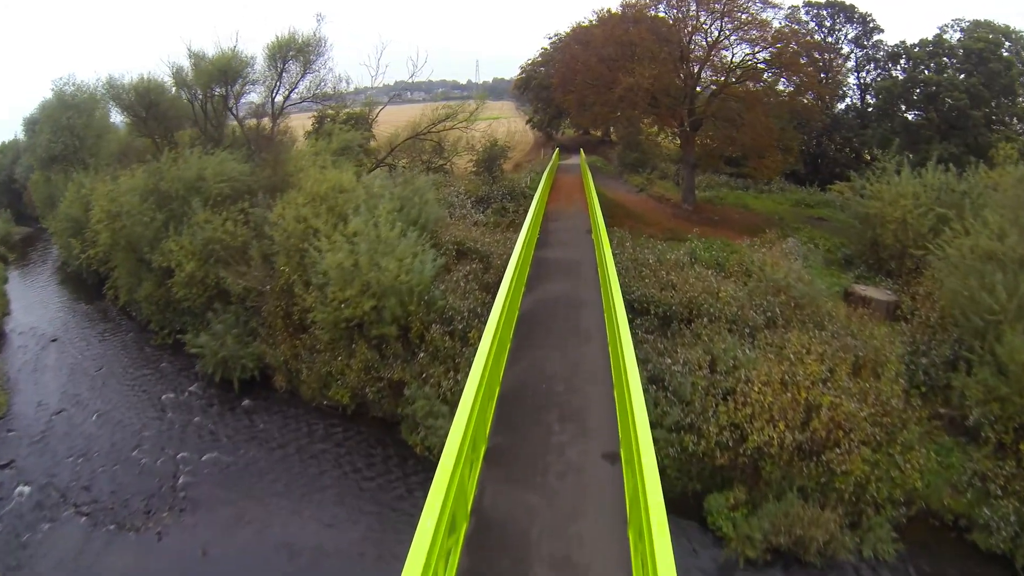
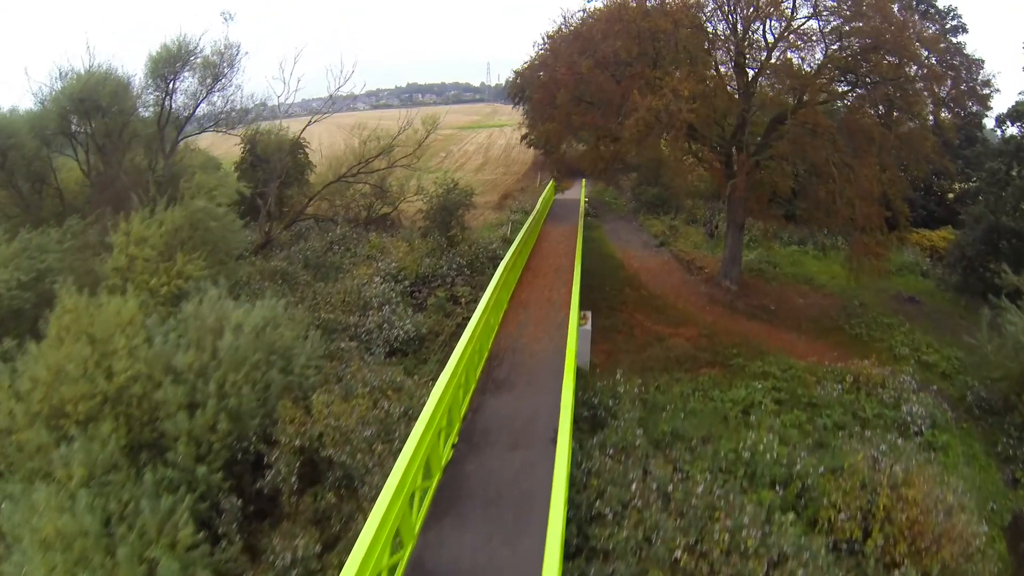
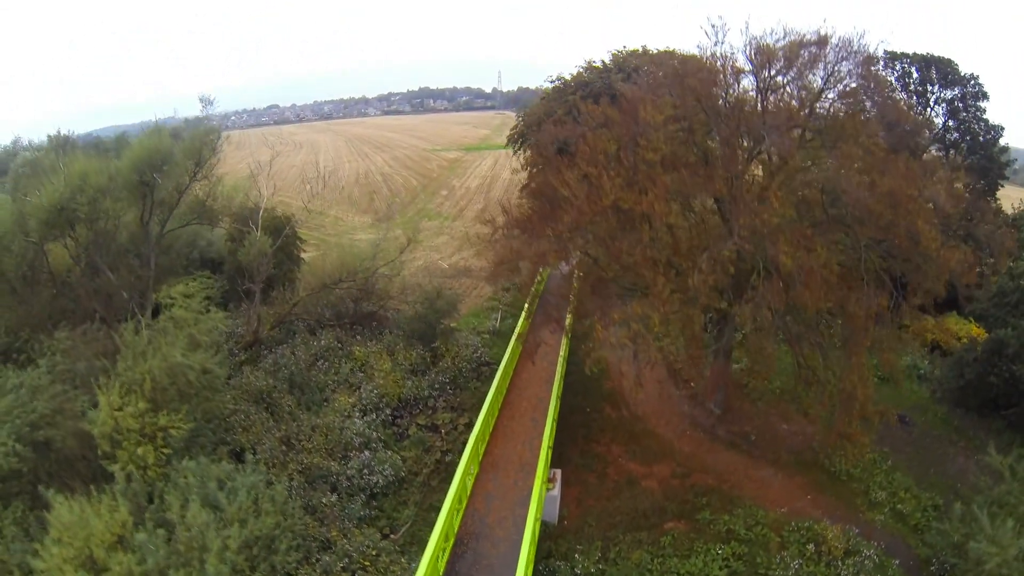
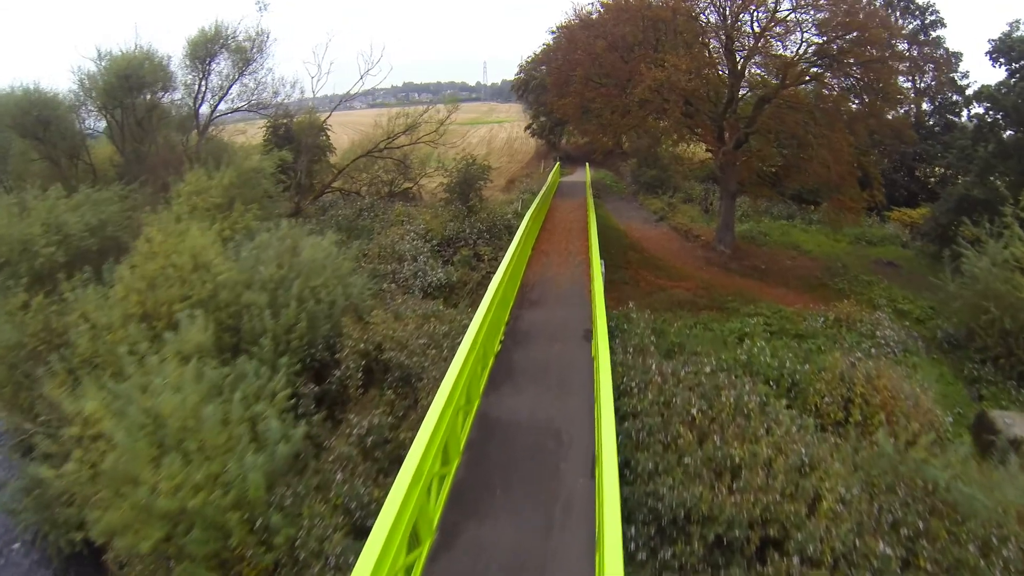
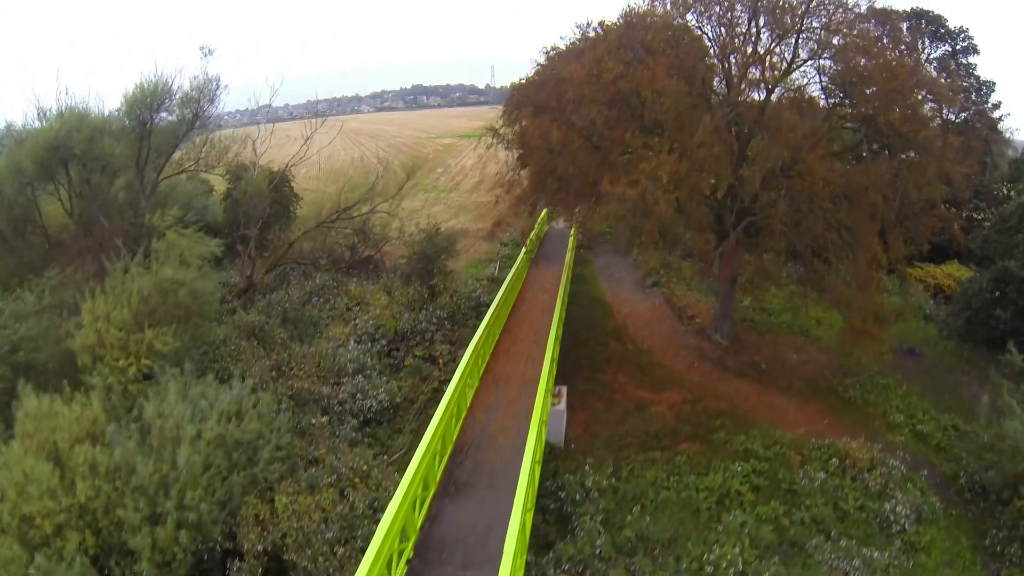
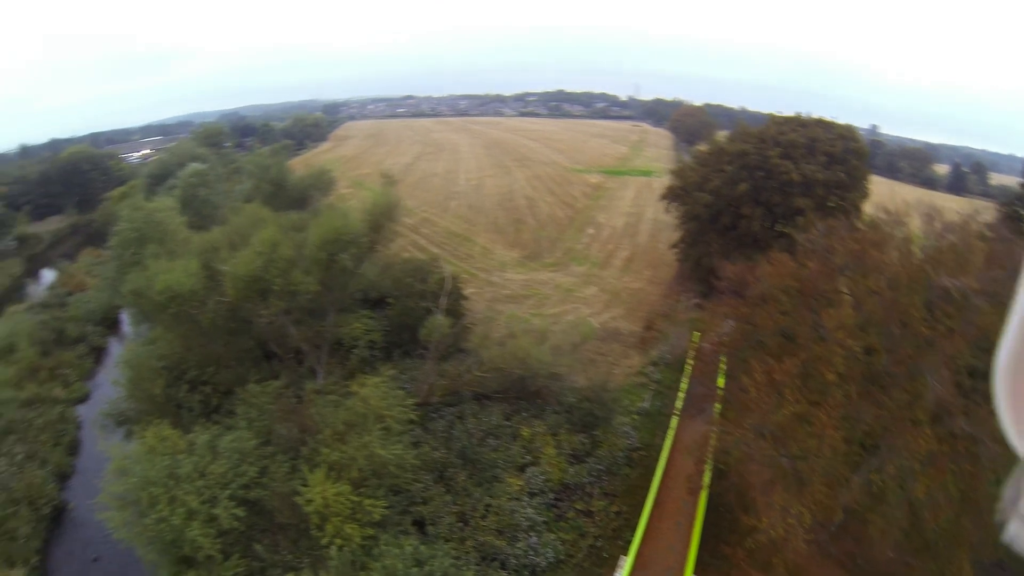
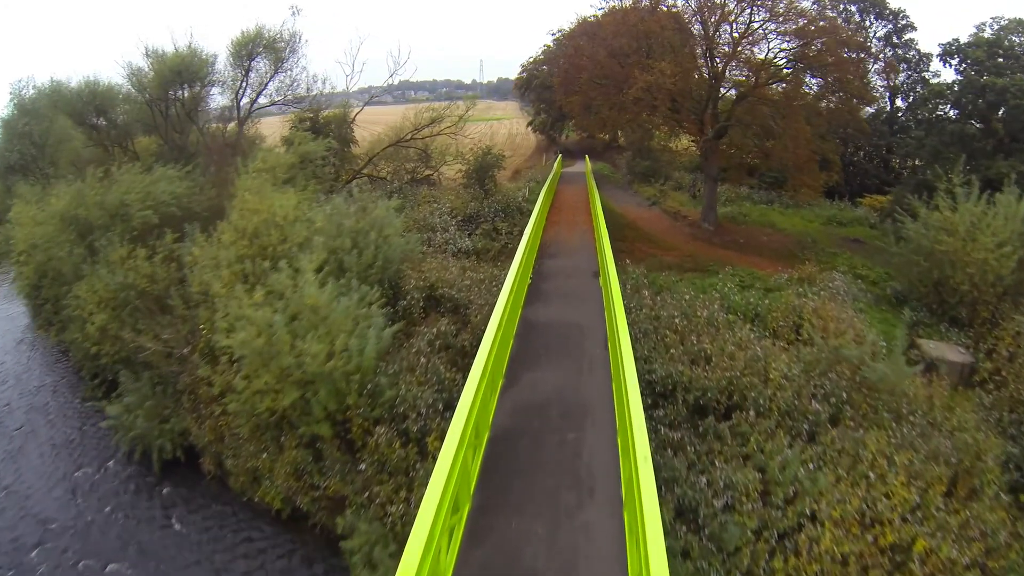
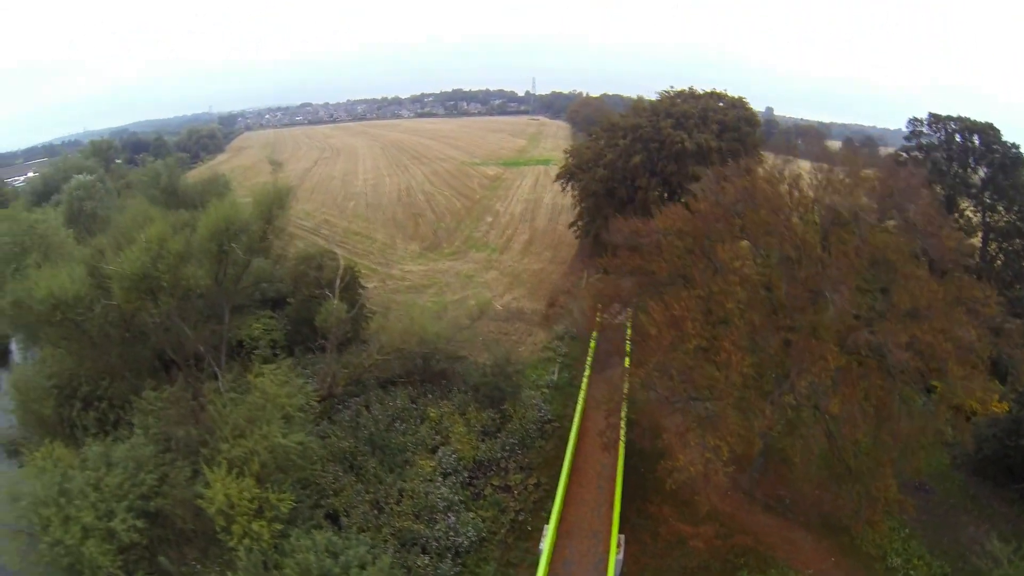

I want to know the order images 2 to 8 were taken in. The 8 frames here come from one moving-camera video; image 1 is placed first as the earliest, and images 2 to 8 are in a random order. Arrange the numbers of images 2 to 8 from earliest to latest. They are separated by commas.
7, 4, 2, 5, 3, 8, 6
